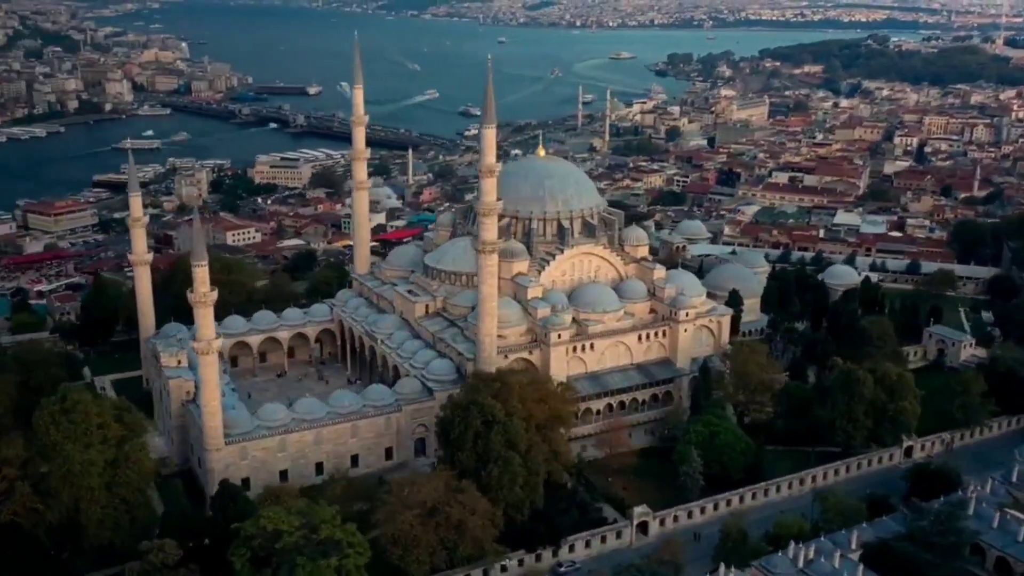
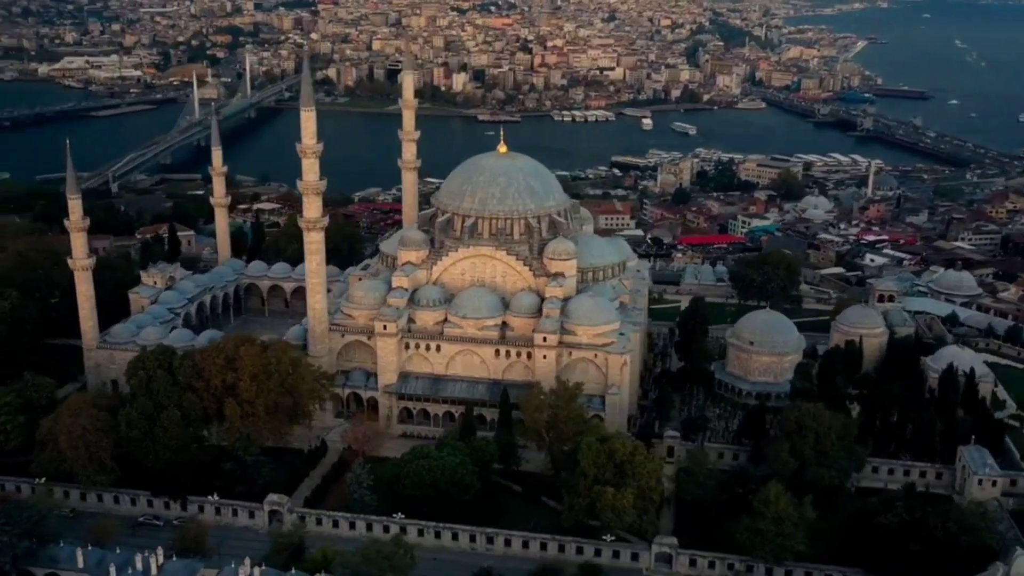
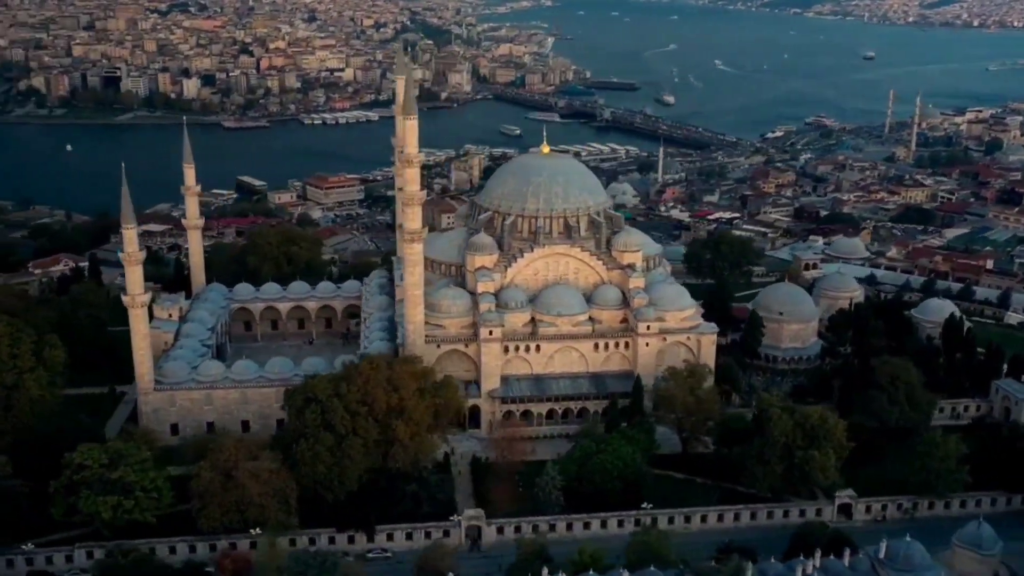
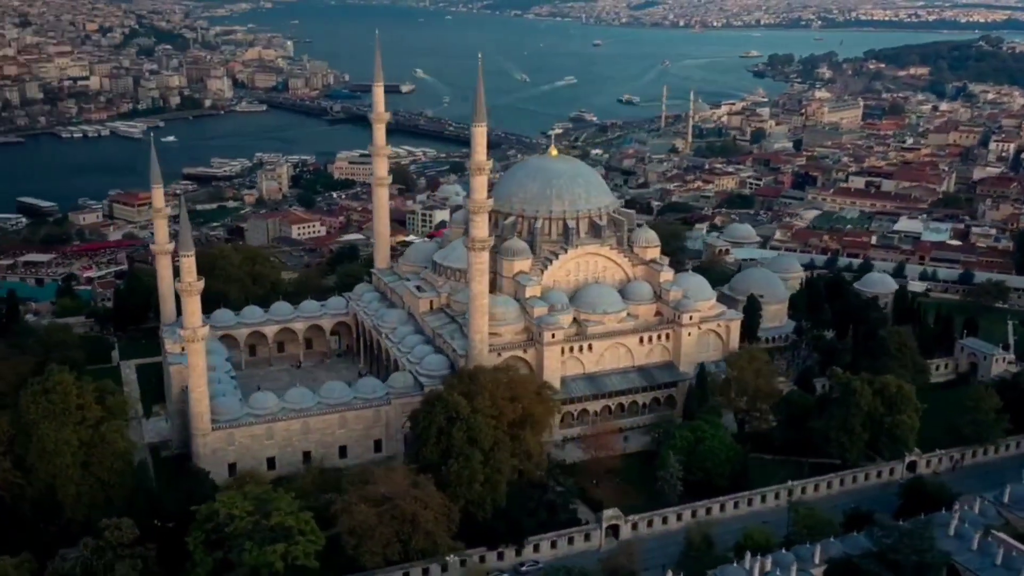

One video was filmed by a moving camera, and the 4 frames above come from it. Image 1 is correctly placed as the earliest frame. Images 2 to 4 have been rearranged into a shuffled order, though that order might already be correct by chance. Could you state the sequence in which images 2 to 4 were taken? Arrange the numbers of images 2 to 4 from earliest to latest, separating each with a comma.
4, 3, 2
